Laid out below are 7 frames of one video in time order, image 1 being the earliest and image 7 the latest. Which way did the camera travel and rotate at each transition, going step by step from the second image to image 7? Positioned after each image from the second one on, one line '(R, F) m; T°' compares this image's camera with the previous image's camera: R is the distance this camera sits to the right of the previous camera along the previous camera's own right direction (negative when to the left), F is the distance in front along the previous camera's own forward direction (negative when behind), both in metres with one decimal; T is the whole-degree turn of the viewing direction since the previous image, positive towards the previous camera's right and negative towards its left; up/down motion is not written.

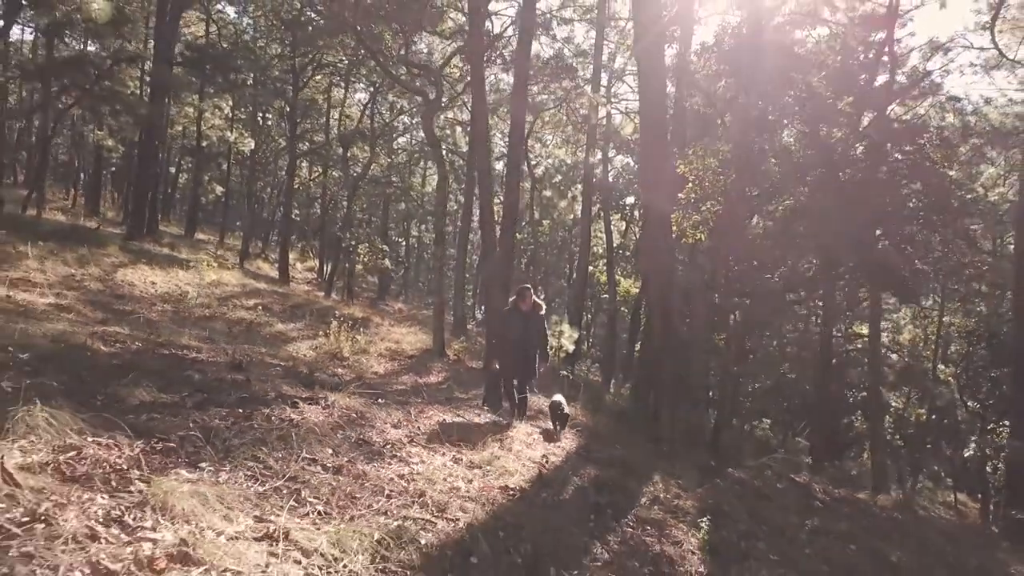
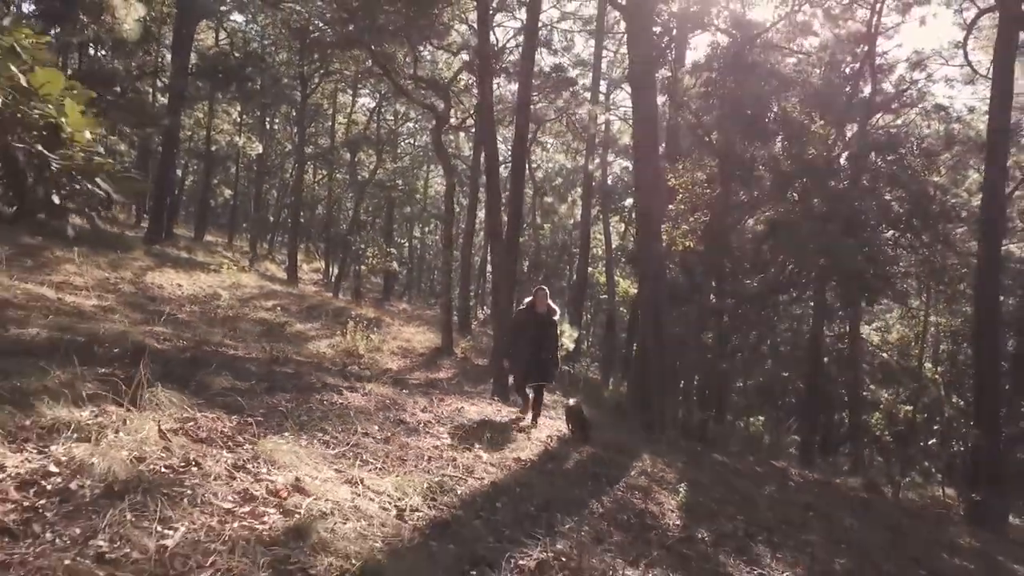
(-0.1, -0.9) m; 0°
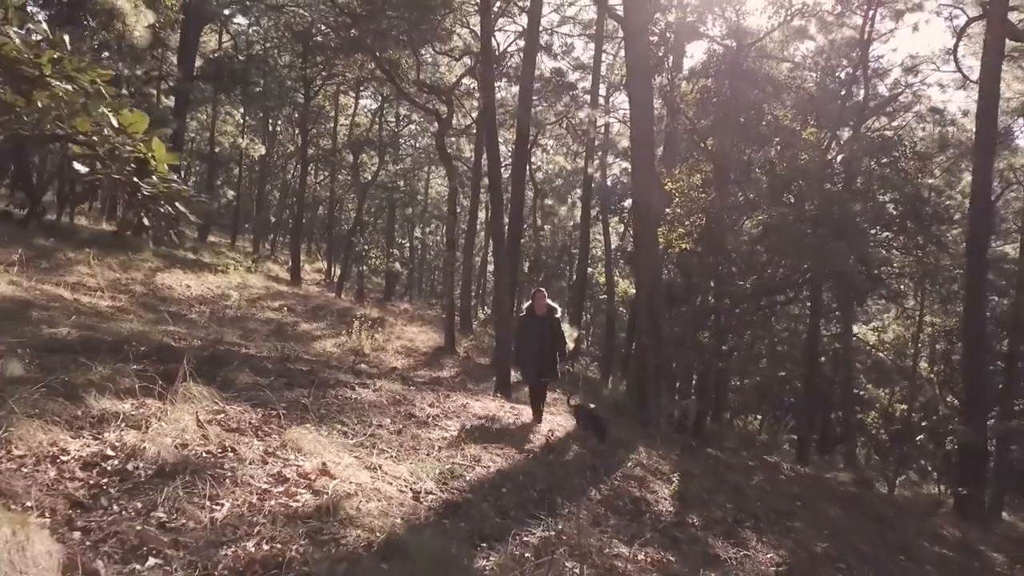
(0.0, -0.3) m; 0°
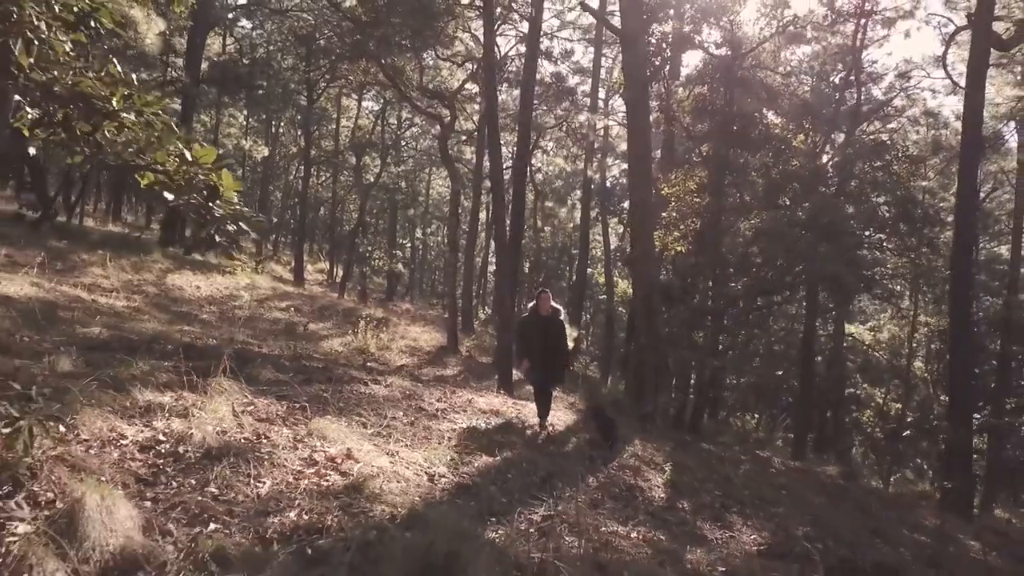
(0.0, -0.4) m; 0°
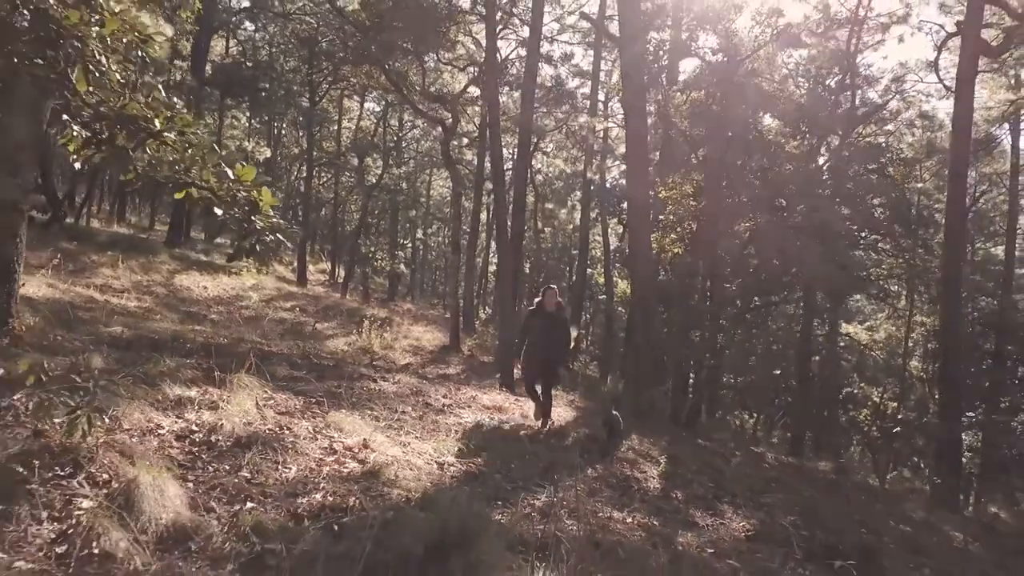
(0.0, -0.3) m; 0°
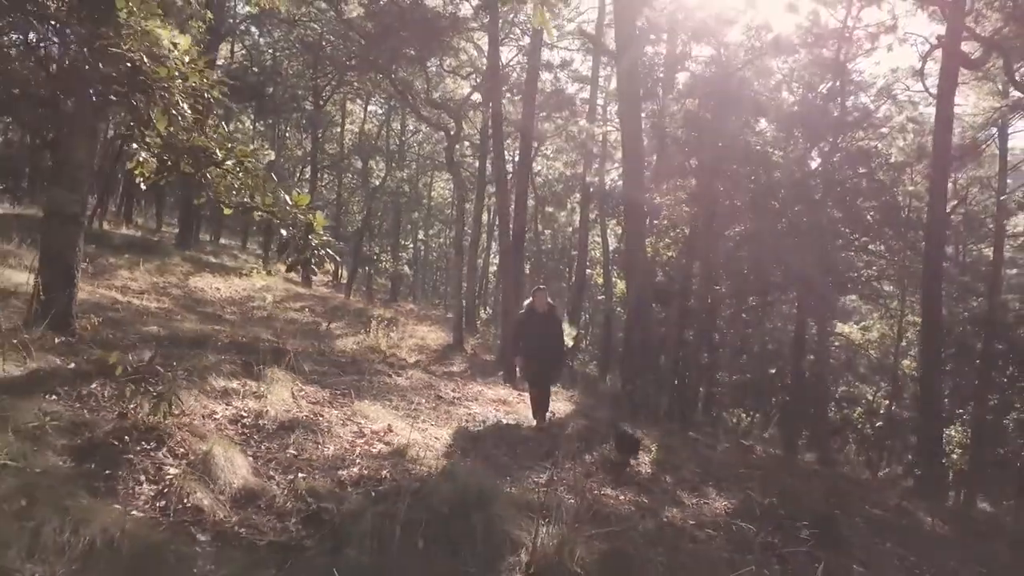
(0.0, -0.6) m; 0°
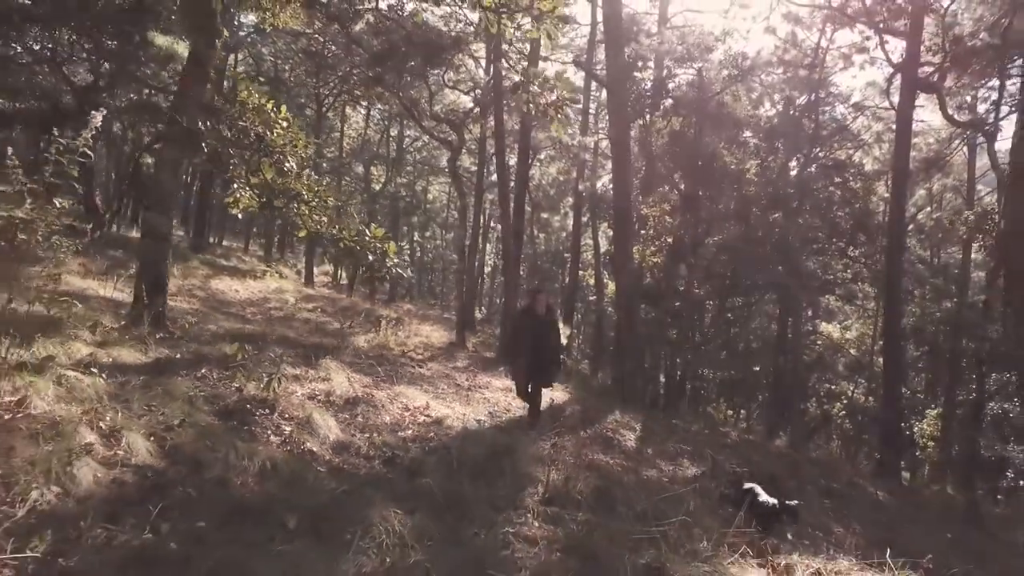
(-0.2, -1.3) m; +1°
